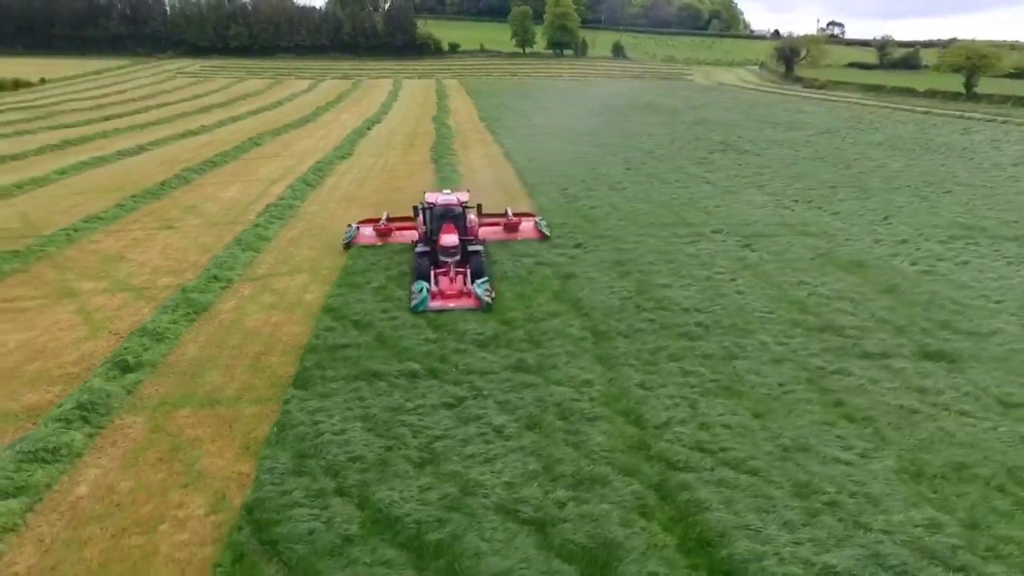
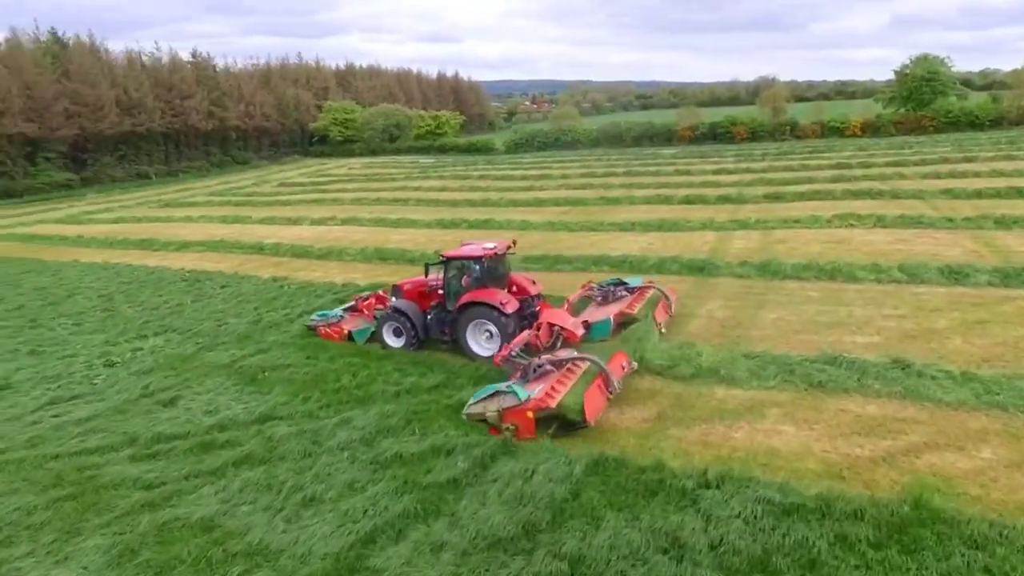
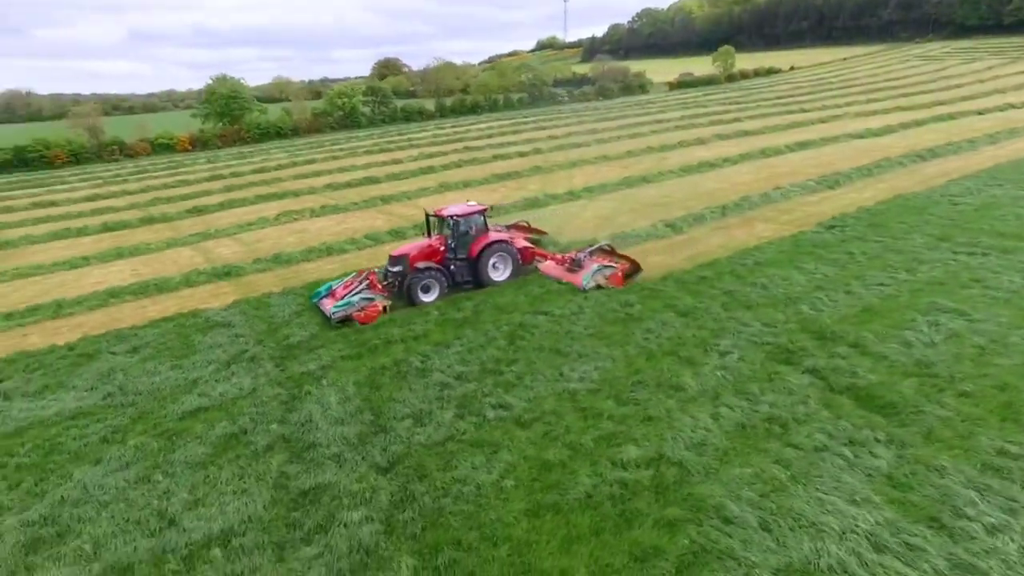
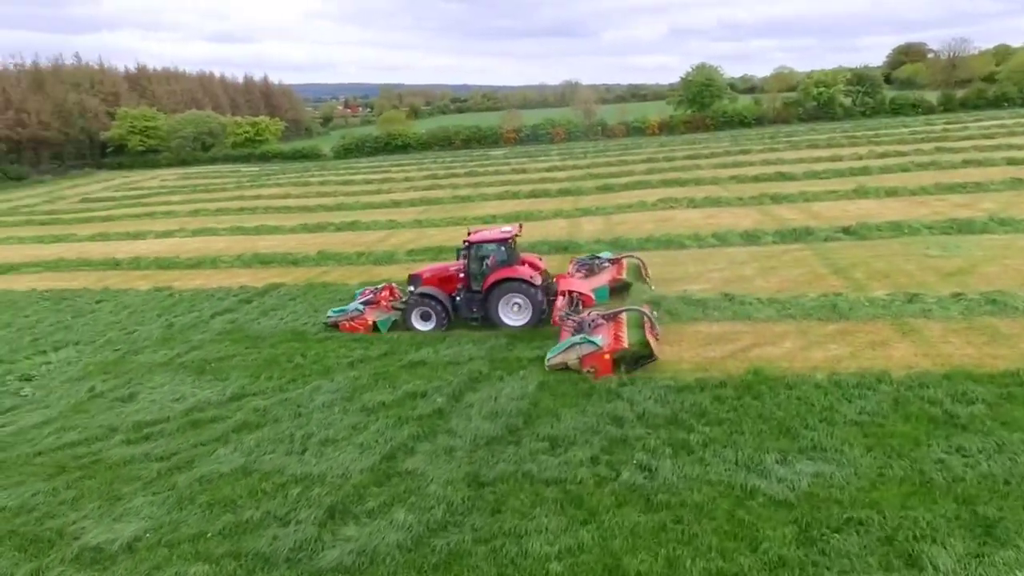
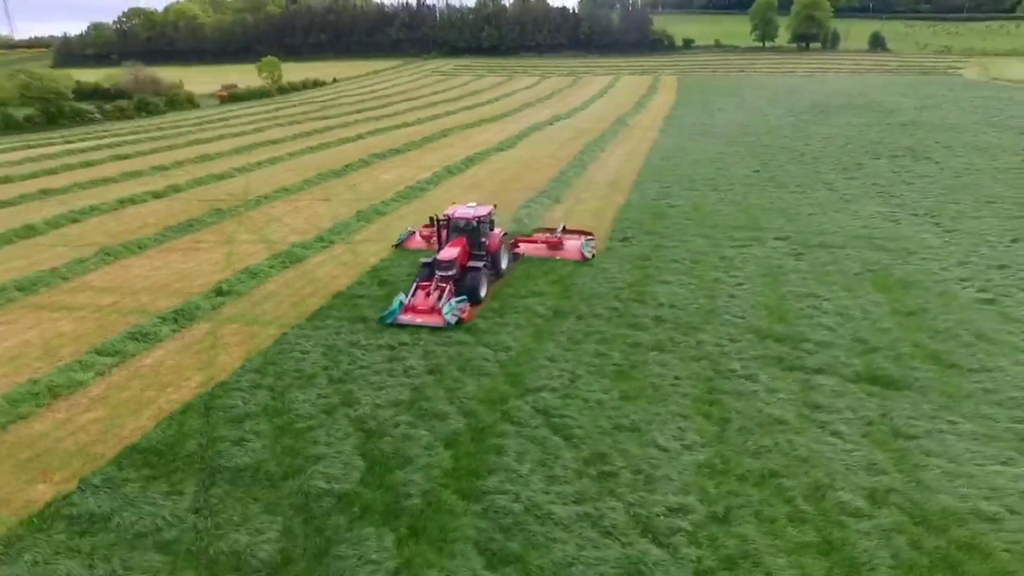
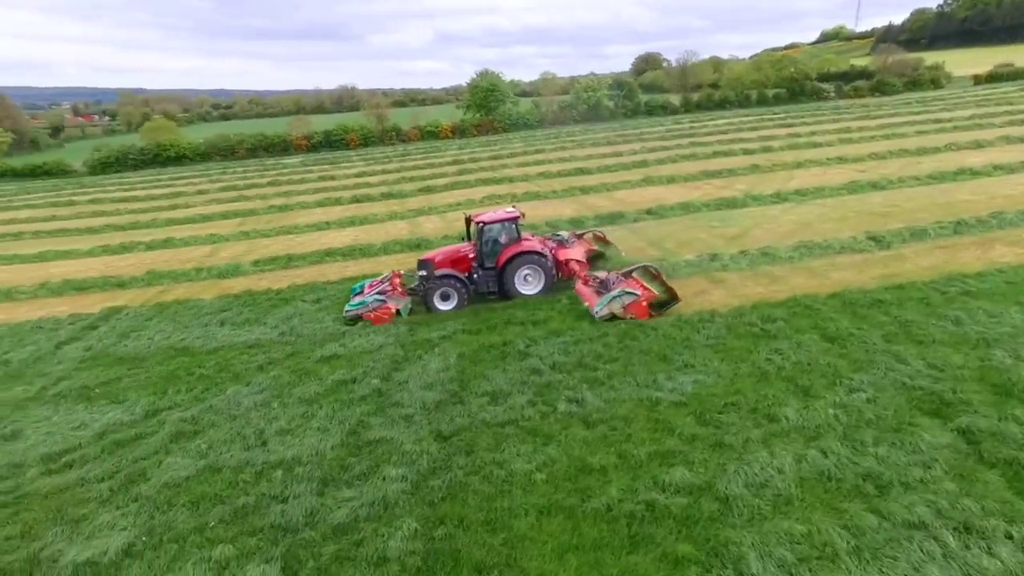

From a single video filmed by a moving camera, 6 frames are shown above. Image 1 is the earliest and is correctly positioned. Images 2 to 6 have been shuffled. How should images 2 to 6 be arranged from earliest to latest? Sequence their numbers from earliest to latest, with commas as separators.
5, 3, 6, 4, 2
